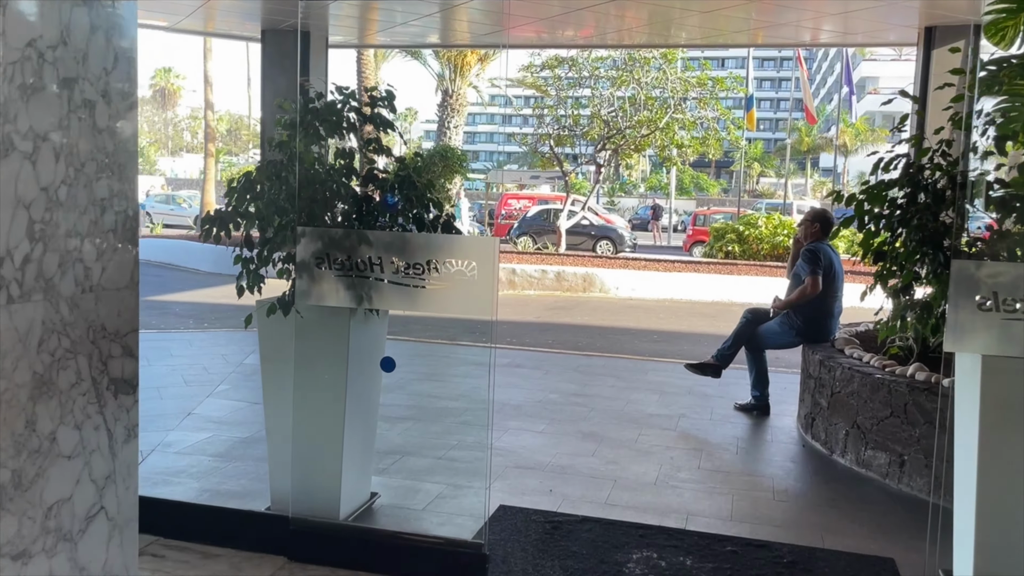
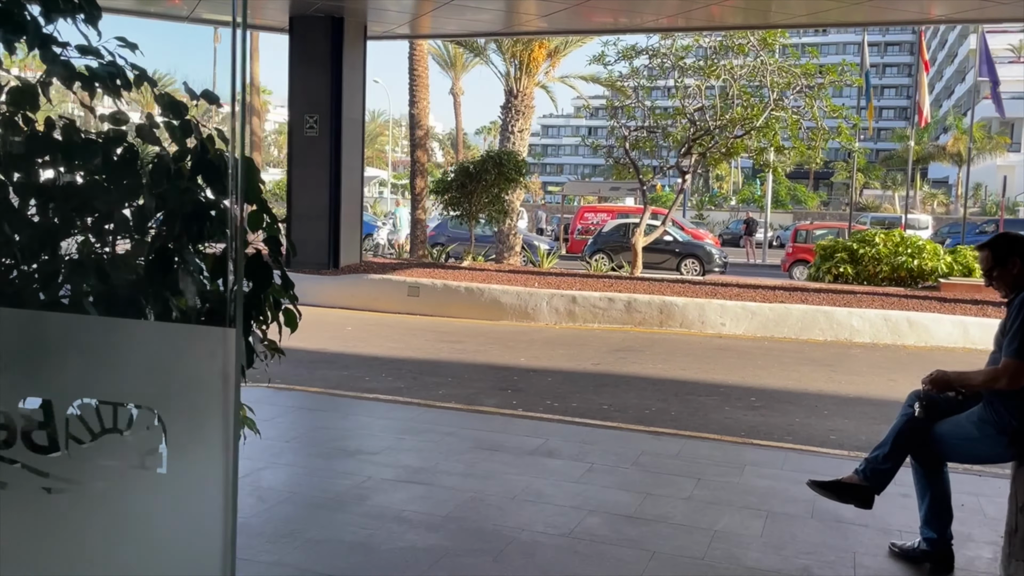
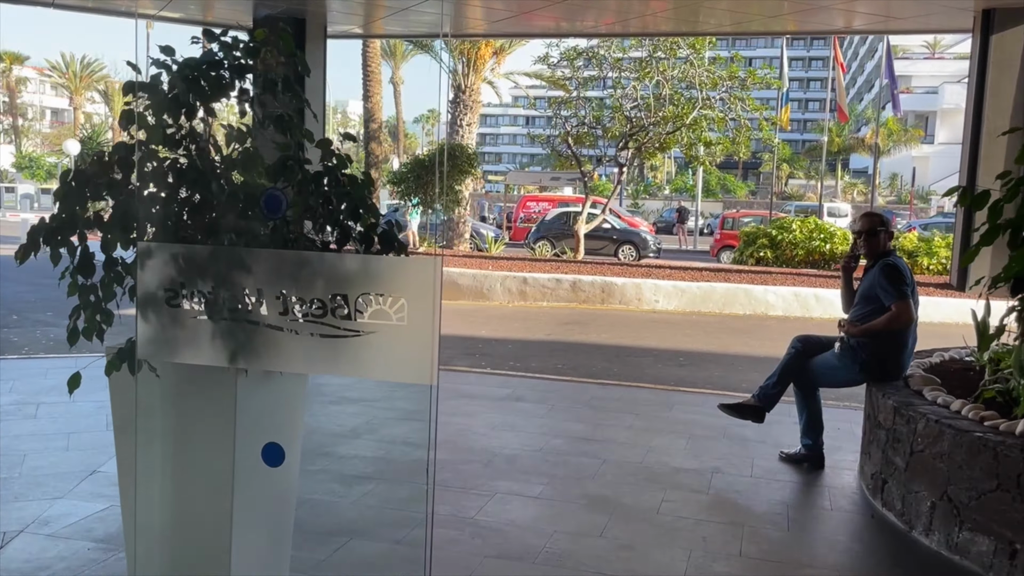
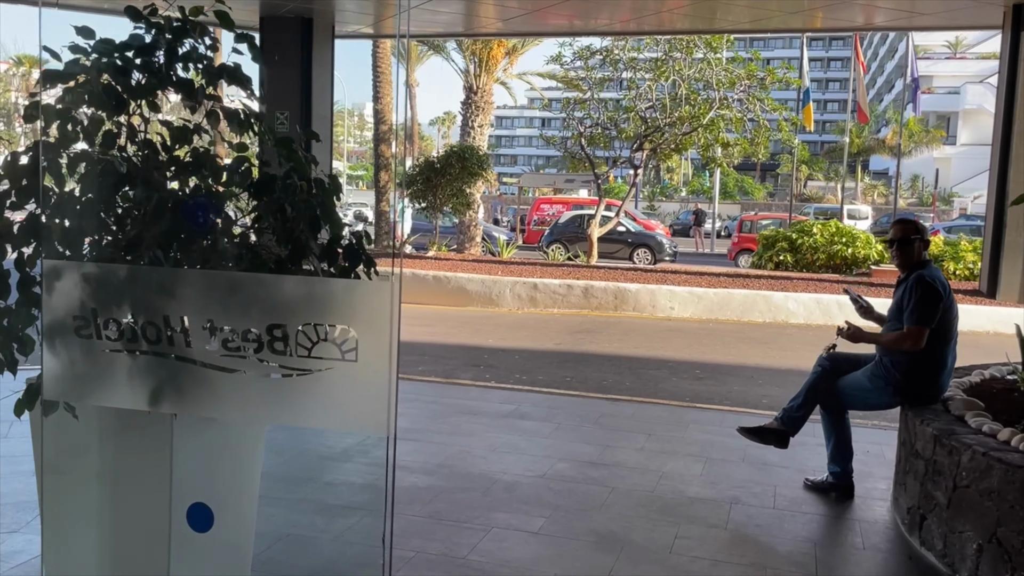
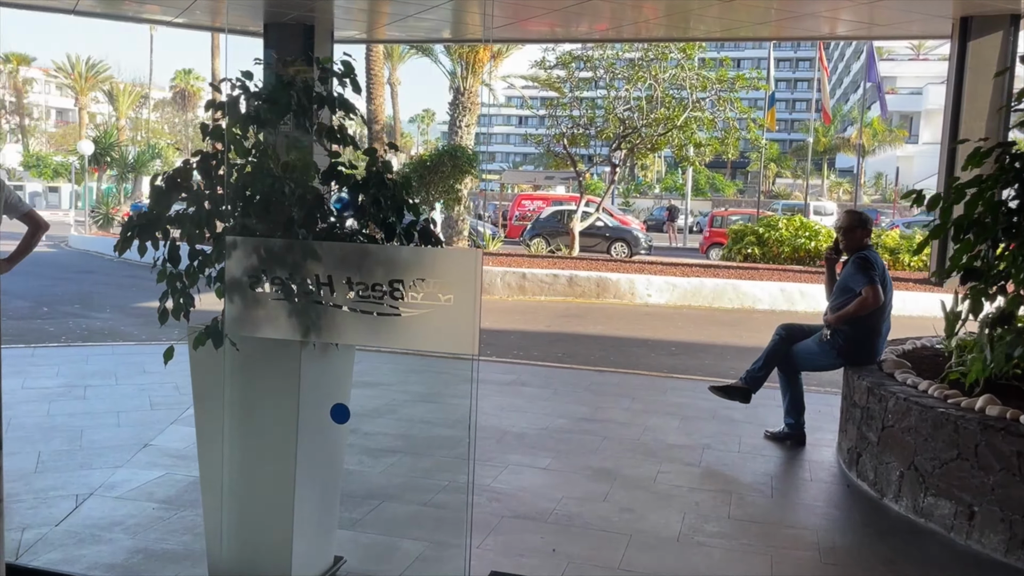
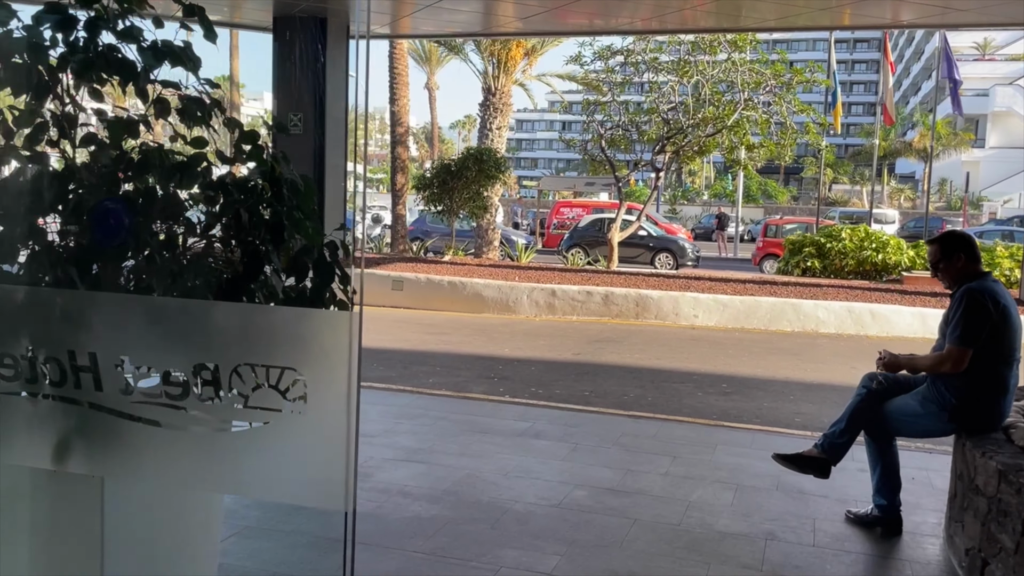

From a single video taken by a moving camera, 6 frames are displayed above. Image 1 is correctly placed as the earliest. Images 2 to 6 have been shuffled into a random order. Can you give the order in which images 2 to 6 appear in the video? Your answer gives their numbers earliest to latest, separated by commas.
5, 3, 4, 6, 2
